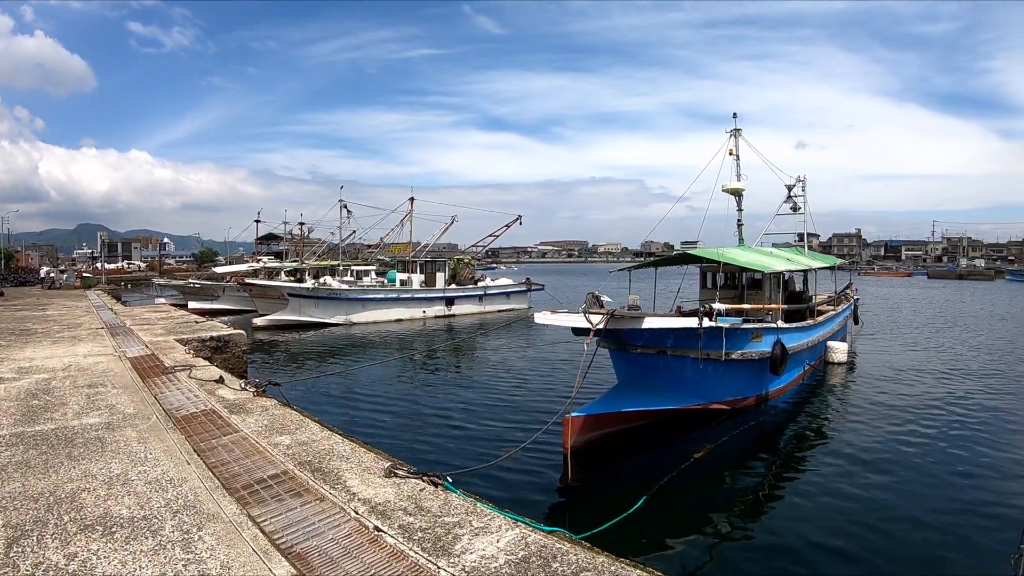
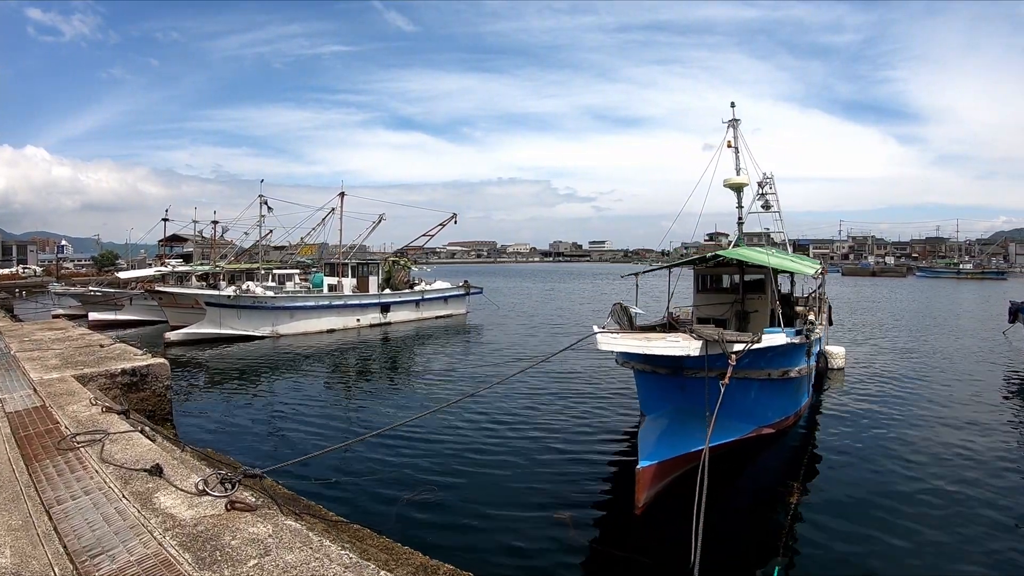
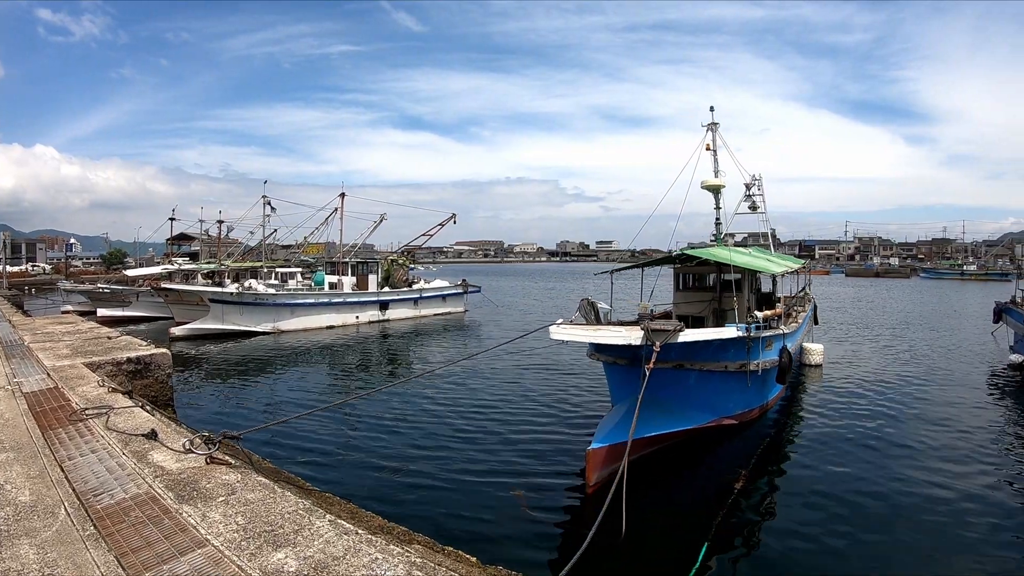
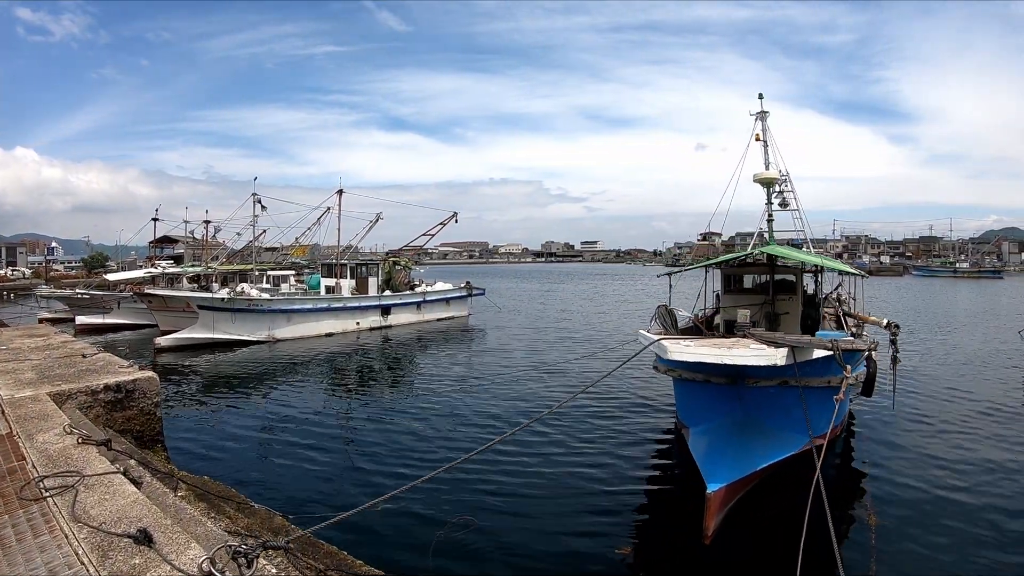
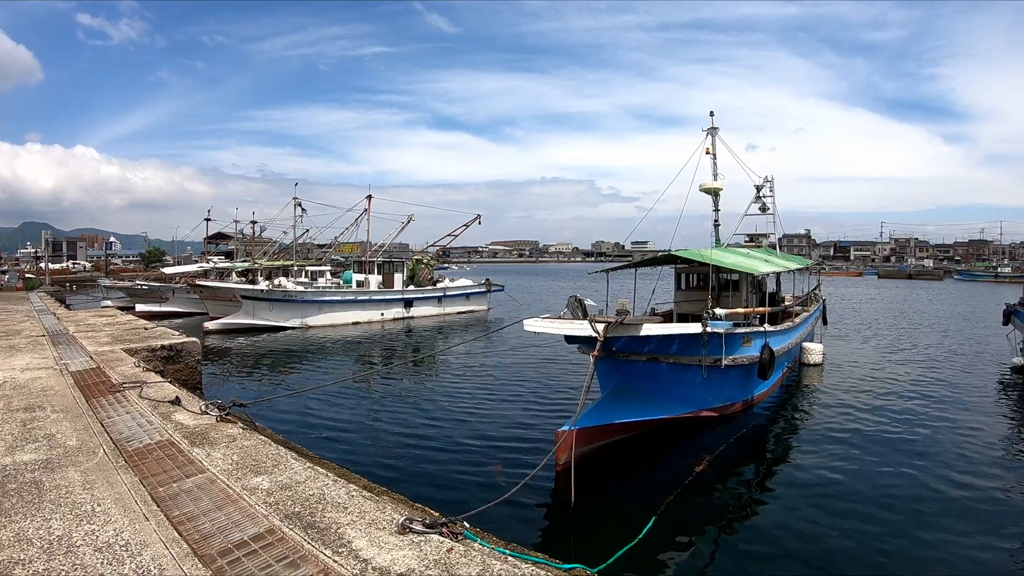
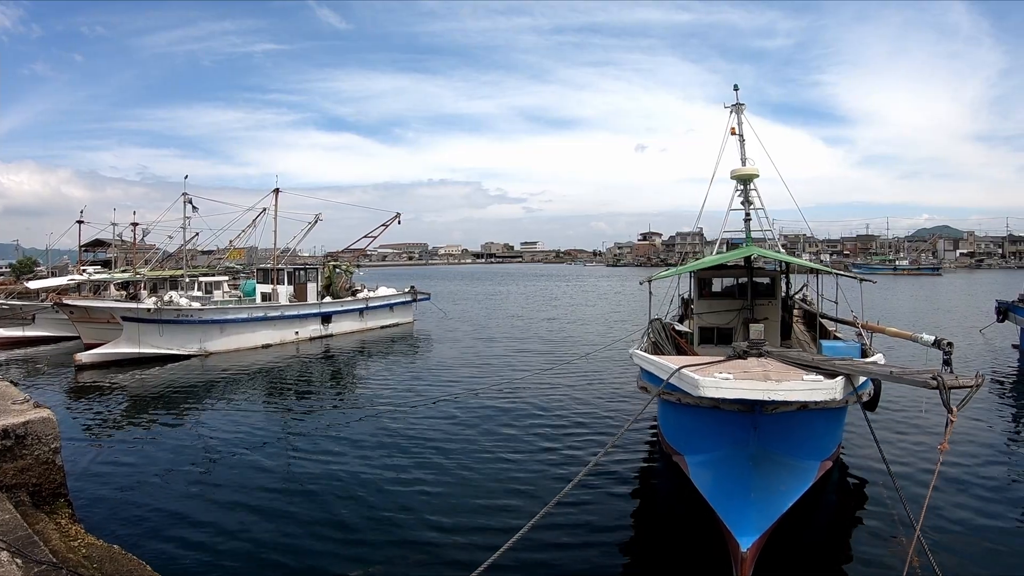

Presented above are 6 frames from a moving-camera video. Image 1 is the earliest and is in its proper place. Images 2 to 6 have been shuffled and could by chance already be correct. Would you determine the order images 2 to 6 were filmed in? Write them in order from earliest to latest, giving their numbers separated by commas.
5, 3, 2, 4, 6
